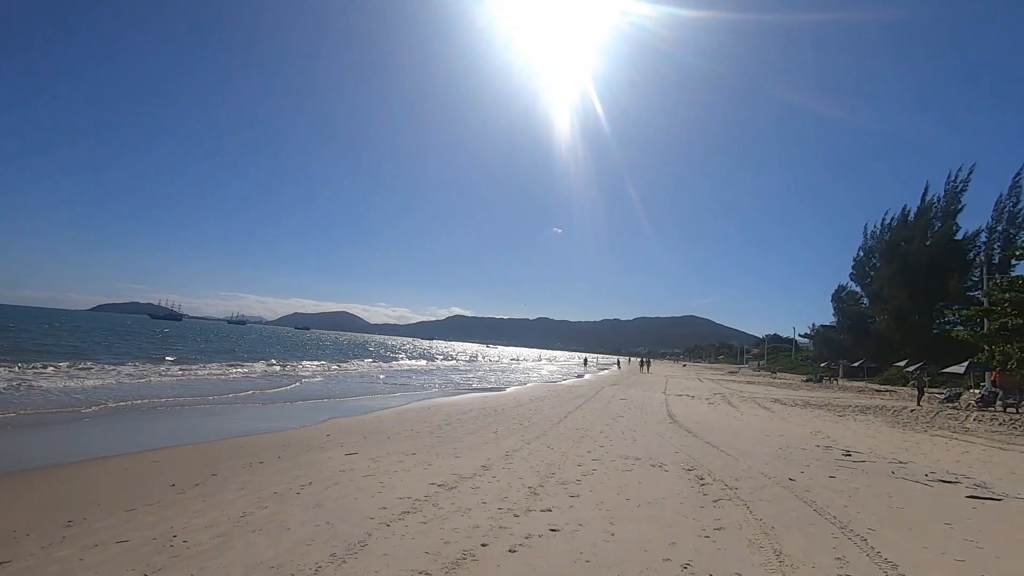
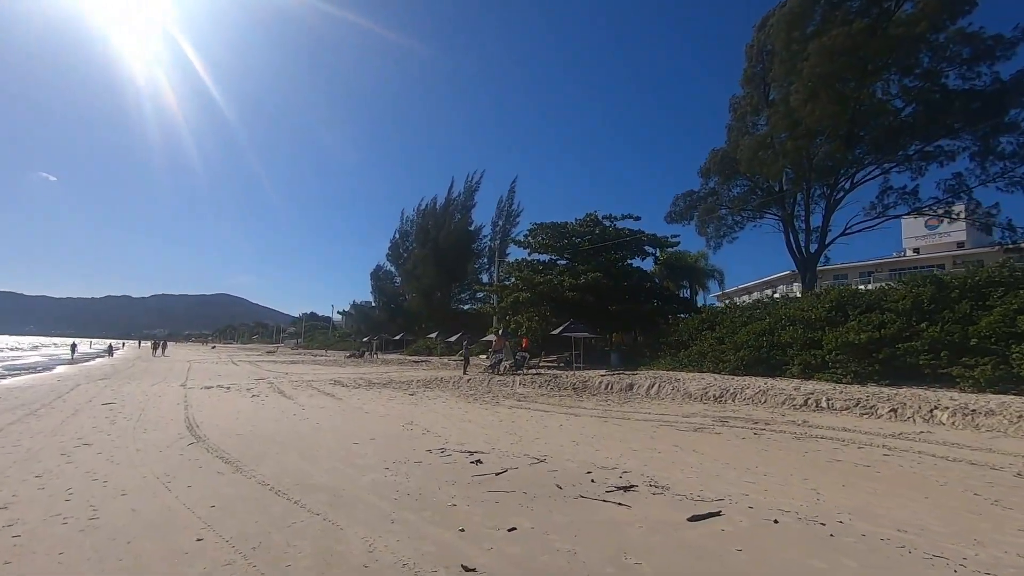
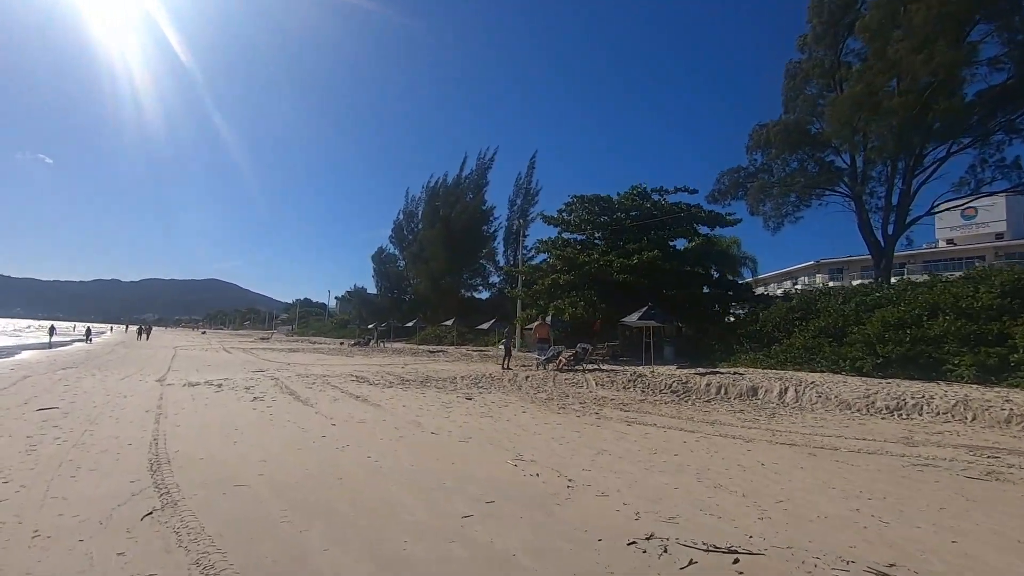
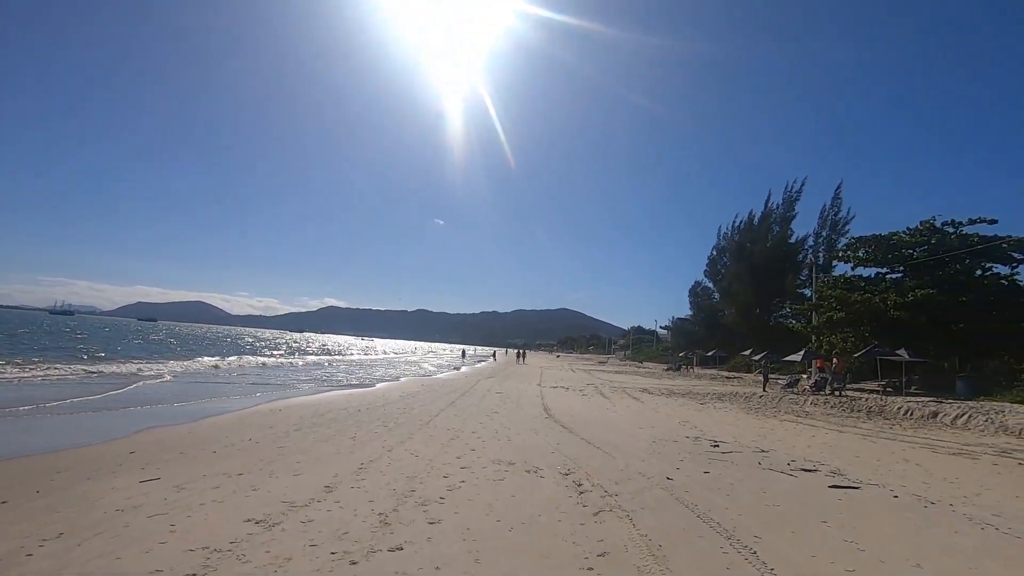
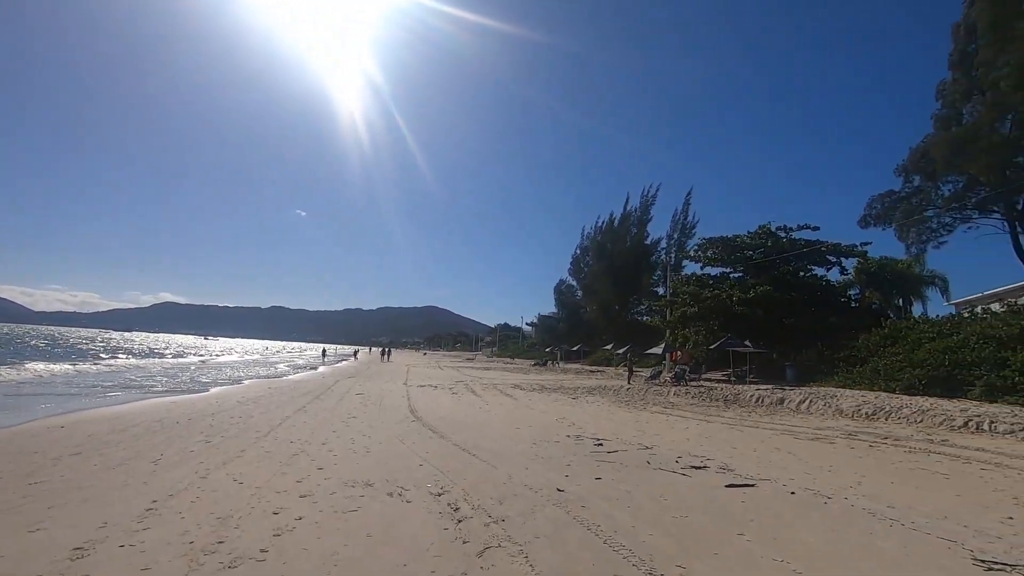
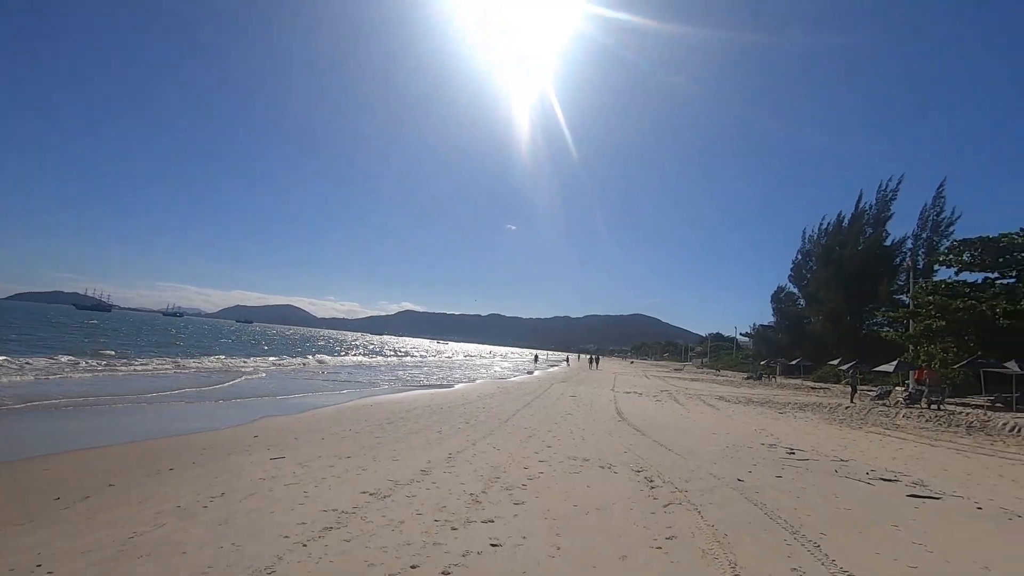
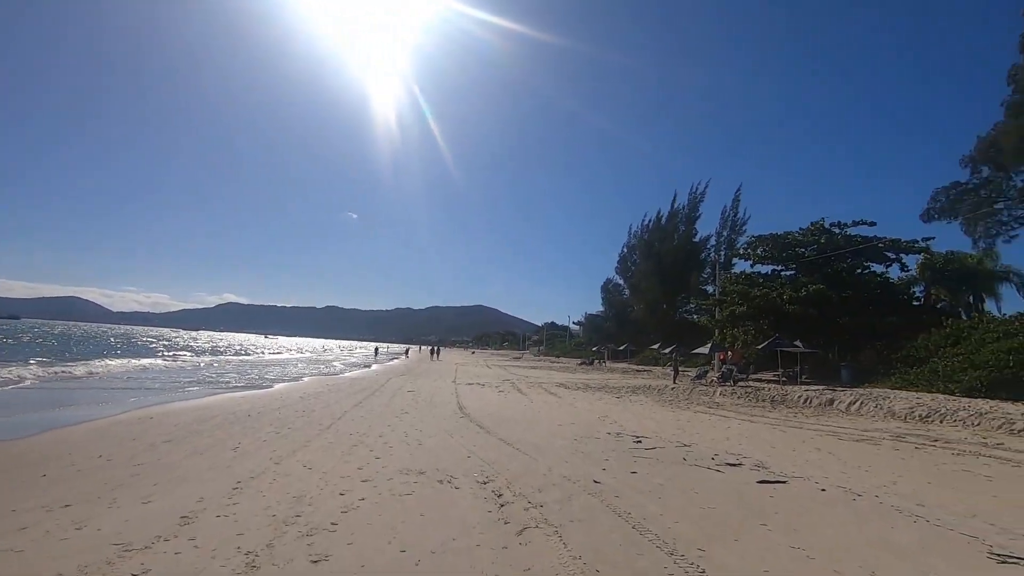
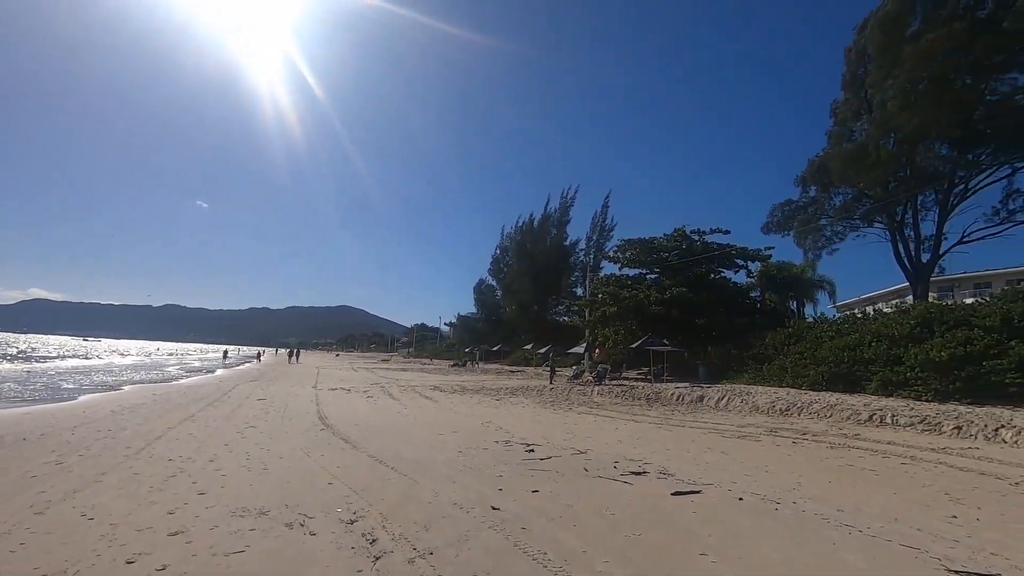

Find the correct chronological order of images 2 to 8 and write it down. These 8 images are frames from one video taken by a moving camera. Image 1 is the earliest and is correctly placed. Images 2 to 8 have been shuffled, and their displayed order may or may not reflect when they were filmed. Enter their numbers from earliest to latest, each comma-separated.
6, 4, 7, 5, 8, 2, 3
